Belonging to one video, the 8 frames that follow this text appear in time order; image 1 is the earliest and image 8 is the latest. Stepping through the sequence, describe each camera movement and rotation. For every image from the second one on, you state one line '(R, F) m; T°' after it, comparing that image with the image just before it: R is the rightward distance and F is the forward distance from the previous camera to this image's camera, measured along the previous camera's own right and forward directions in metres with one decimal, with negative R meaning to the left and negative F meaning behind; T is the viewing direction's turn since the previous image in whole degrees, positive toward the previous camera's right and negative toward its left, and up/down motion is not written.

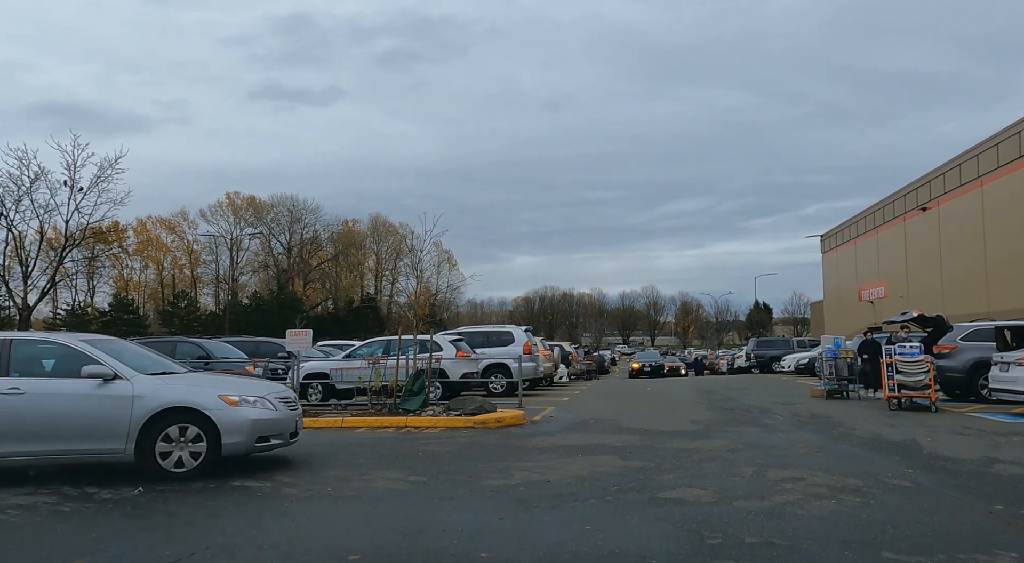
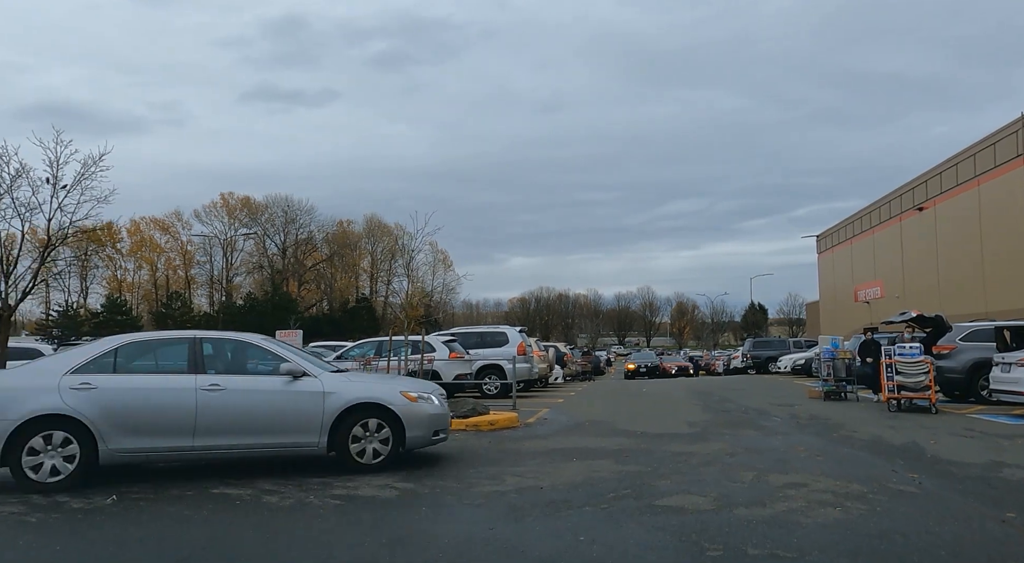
(0.0, +0.3) m; 0°
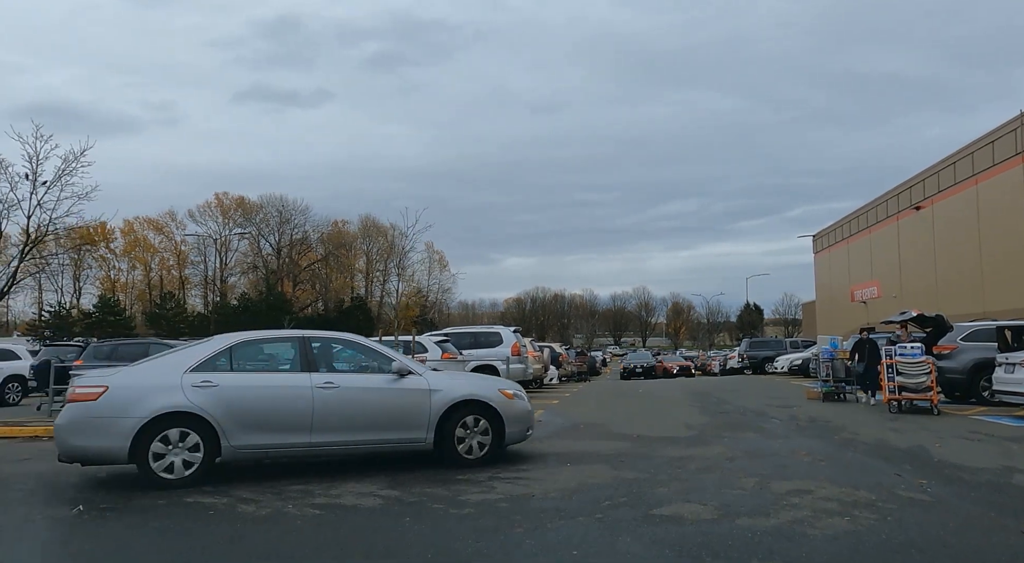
(0.0, +0.3) m; 0°
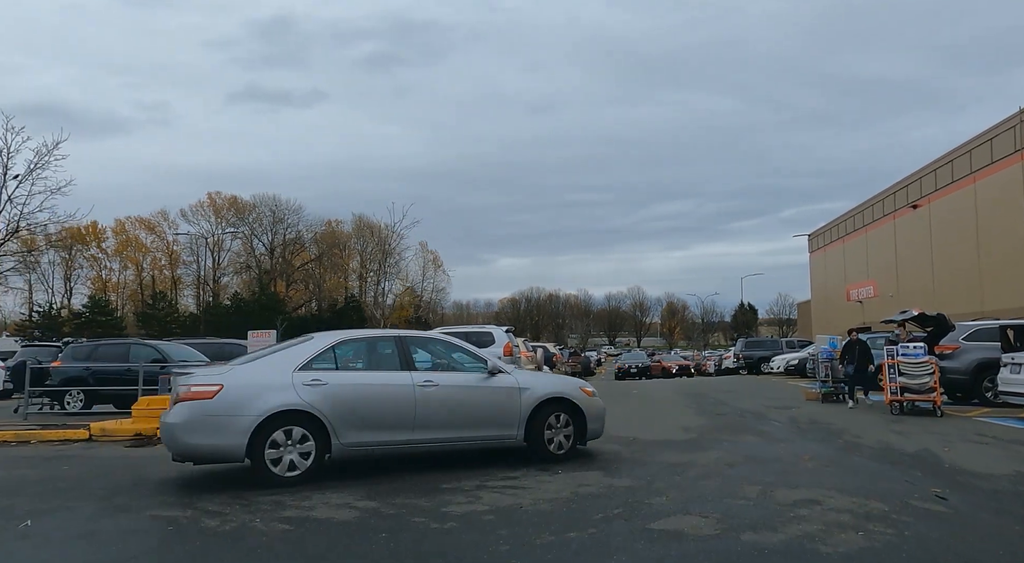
(+0.1, +0.4) m; 0°
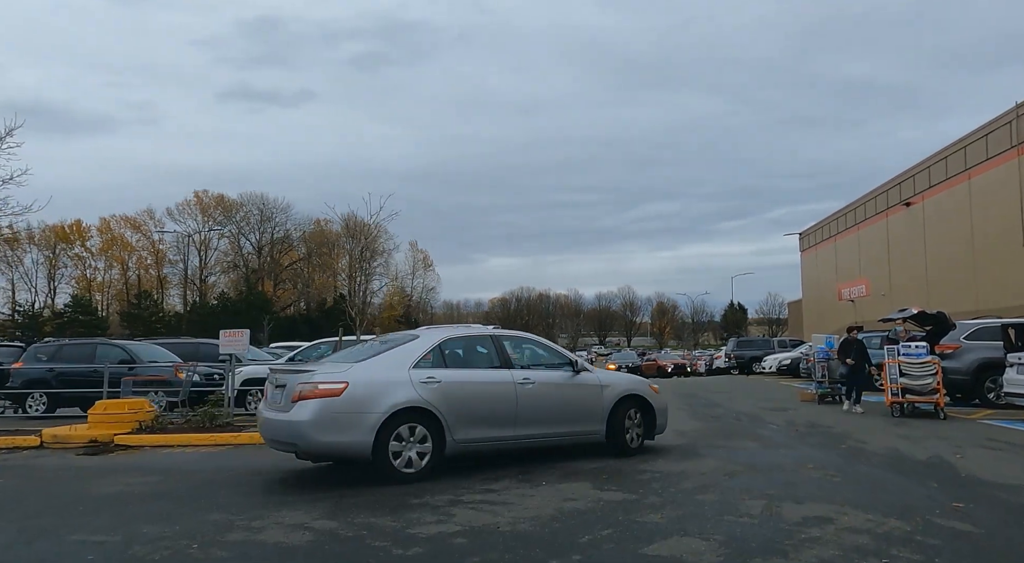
(+0.1, +0.7) m; +1°
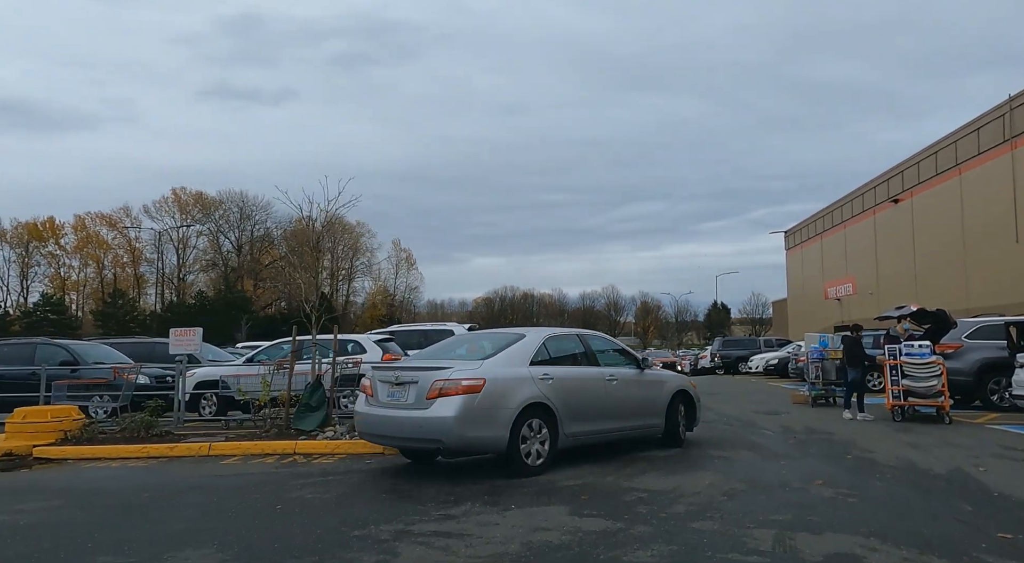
(+0.2, +1.0) m; +1°
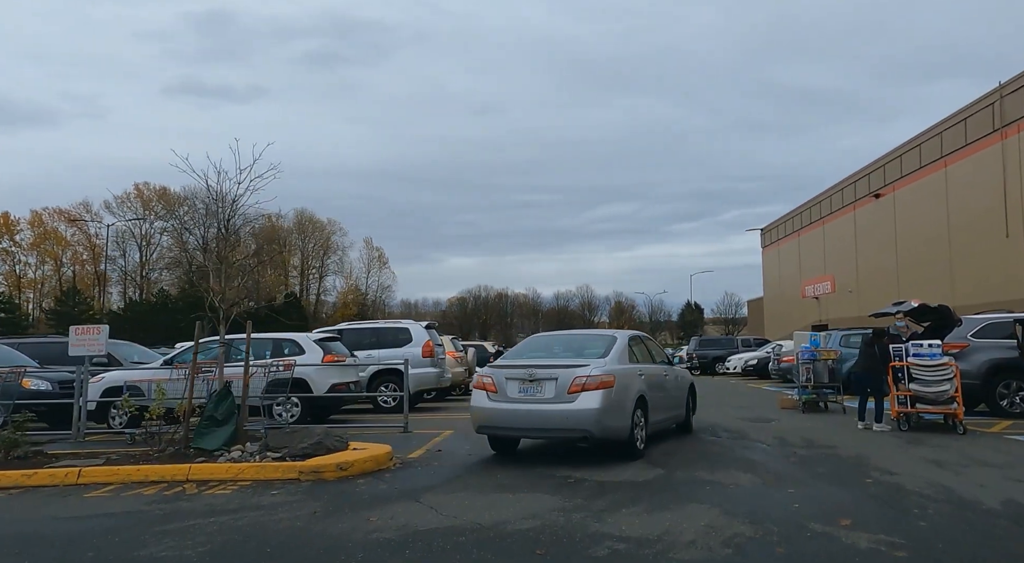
(+0.3, +1.7) m; +2°
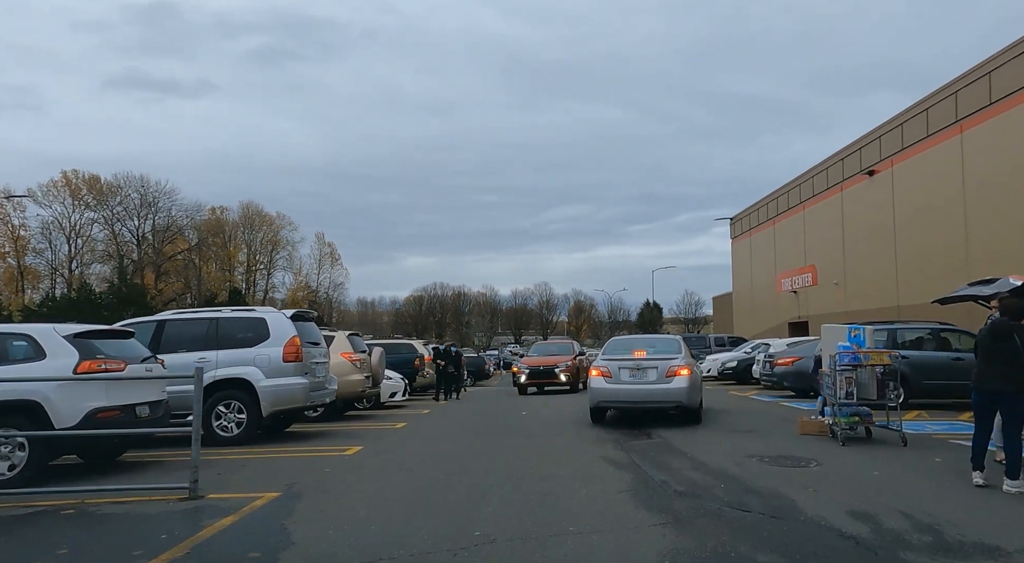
(+0.8, +5.1) m; +3°
